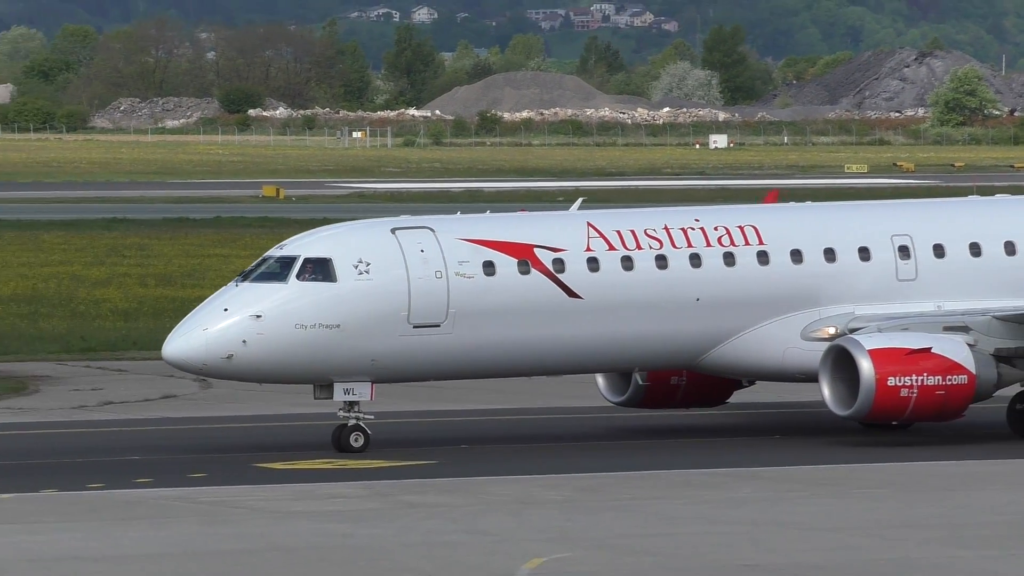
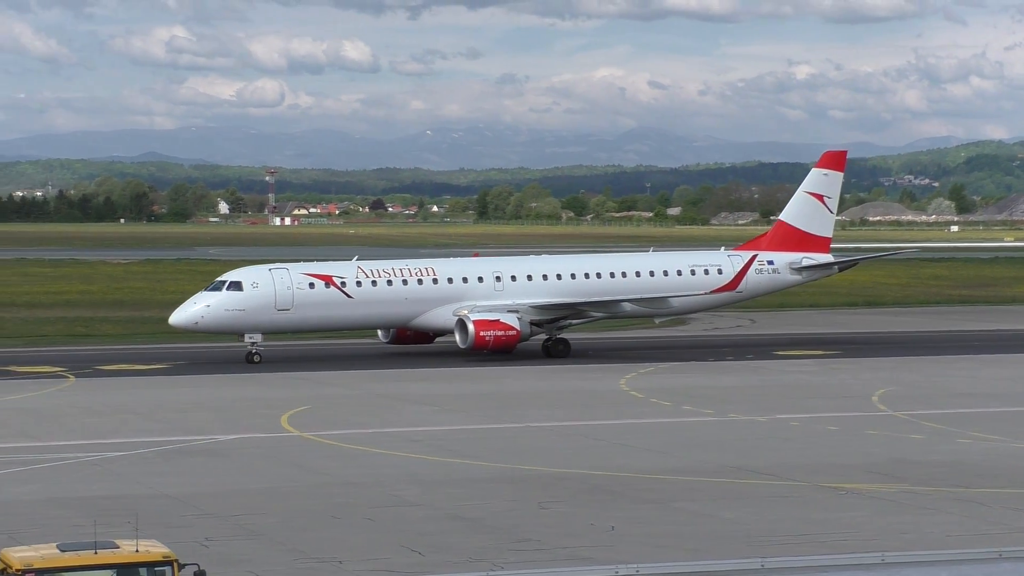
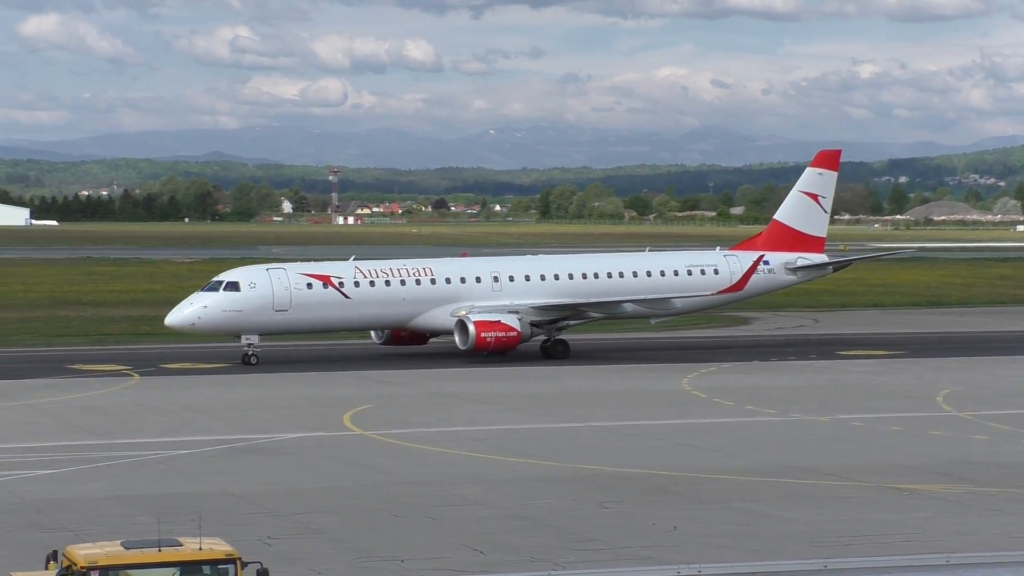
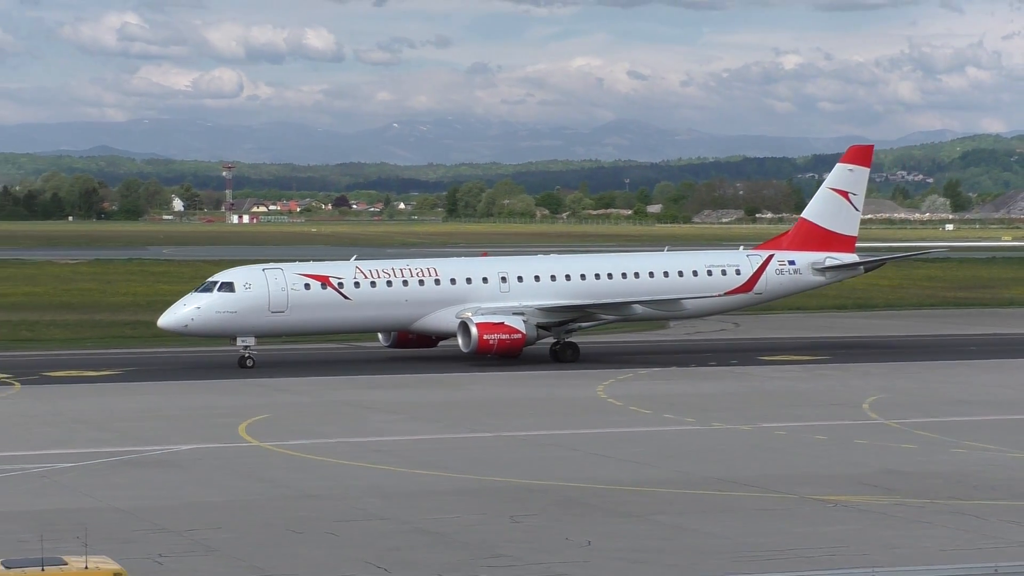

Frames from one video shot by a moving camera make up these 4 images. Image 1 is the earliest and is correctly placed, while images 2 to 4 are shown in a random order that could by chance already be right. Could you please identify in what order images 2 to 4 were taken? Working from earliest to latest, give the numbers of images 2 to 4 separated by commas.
4, 2, 3
